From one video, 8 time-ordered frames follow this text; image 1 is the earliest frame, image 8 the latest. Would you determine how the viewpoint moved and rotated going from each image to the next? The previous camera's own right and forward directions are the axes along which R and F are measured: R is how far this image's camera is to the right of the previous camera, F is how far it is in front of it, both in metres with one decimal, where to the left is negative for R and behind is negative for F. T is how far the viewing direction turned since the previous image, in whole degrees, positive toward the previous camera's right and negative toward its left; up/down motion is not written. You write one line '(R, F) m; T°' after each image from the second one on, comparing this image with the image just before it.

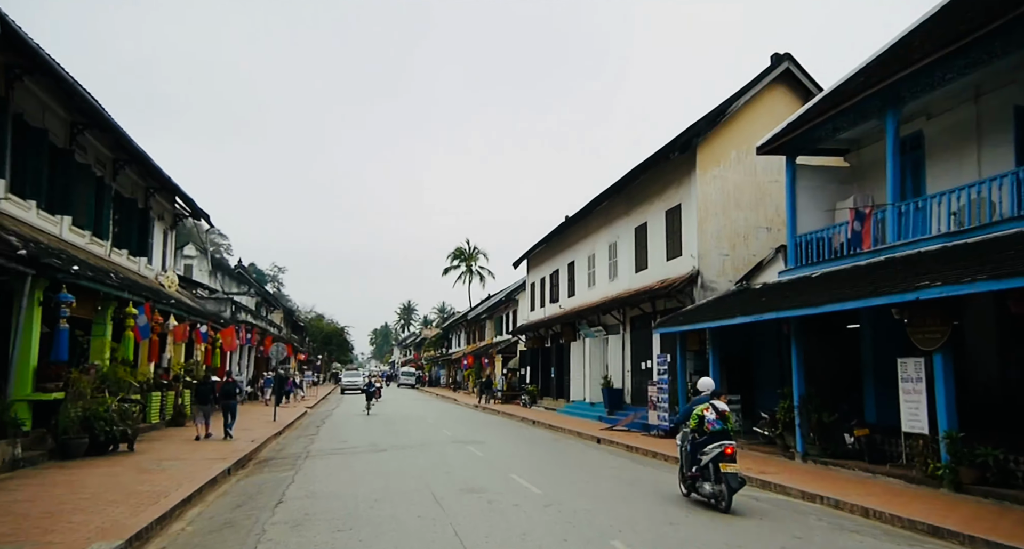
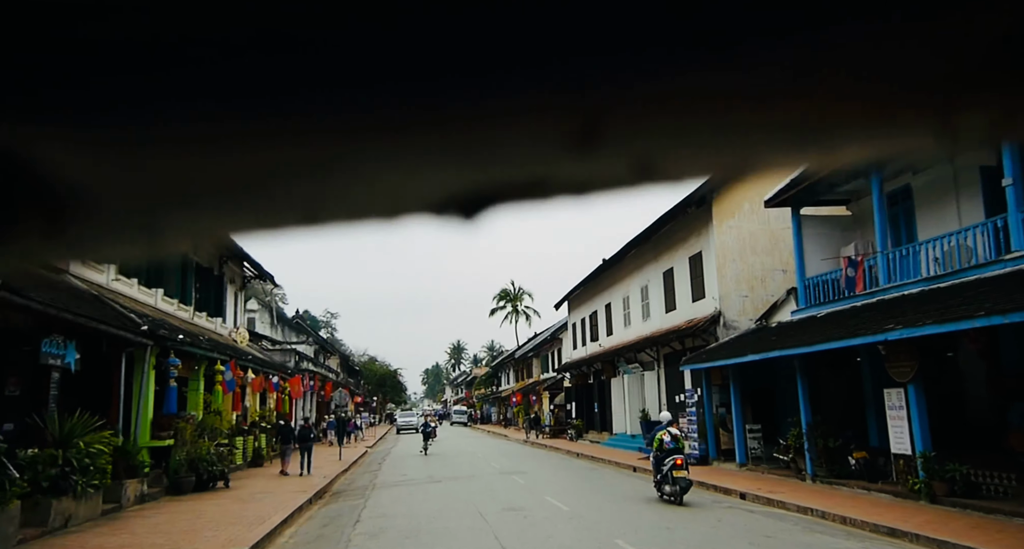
(+0.4, -2.2) m; -4°
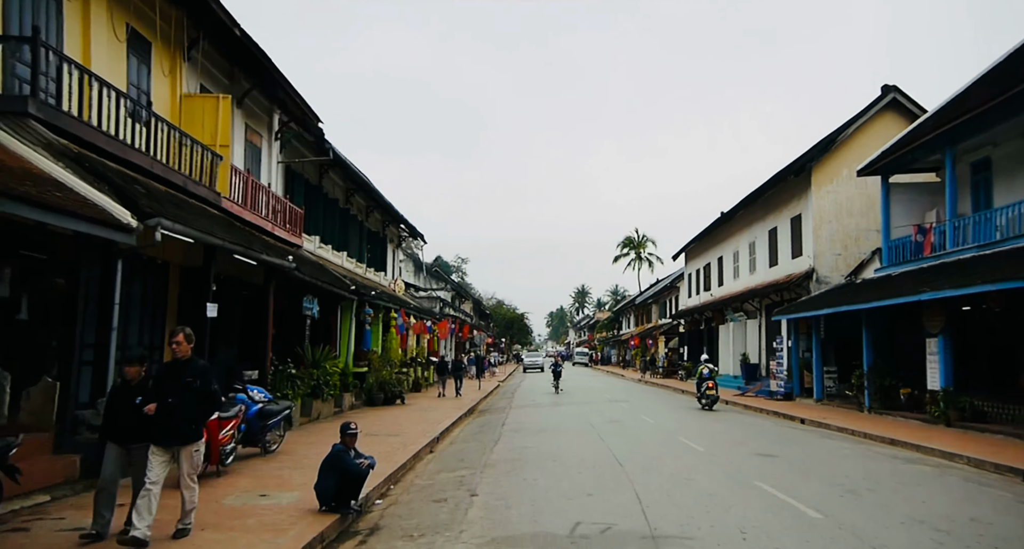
(+0.6, -4.3) m; -11°
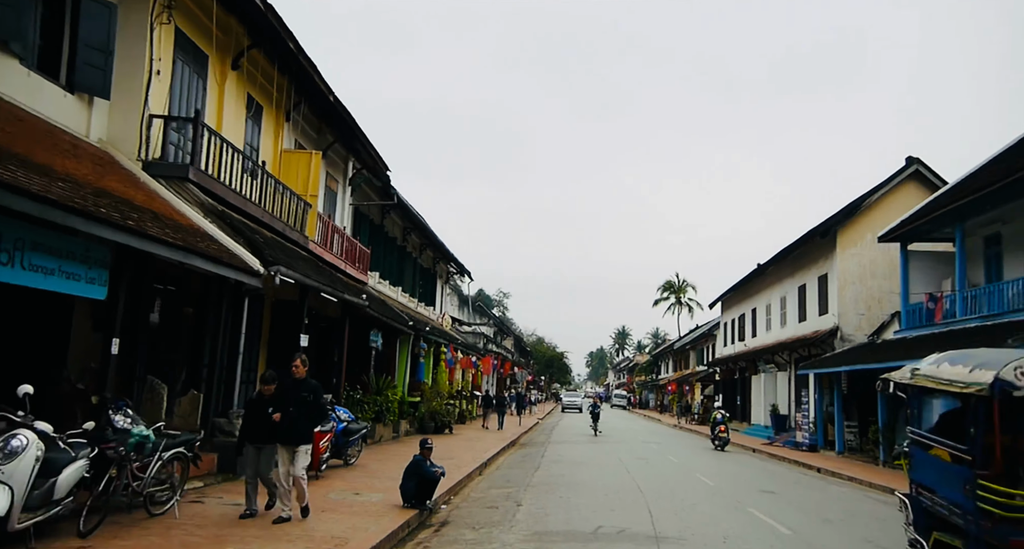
(-0.1, -2.3) m; -4°
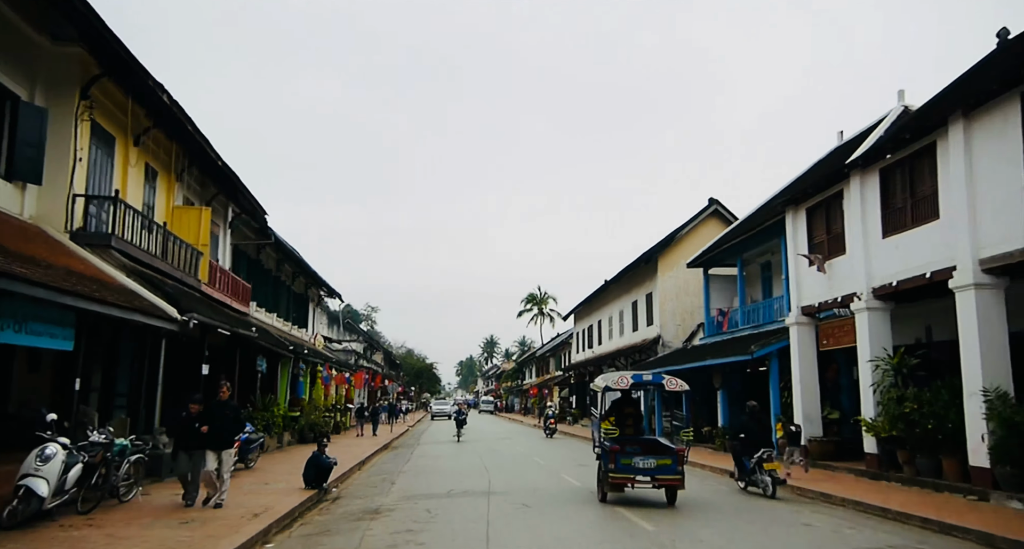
(-0.1, -3.7) m; +11°
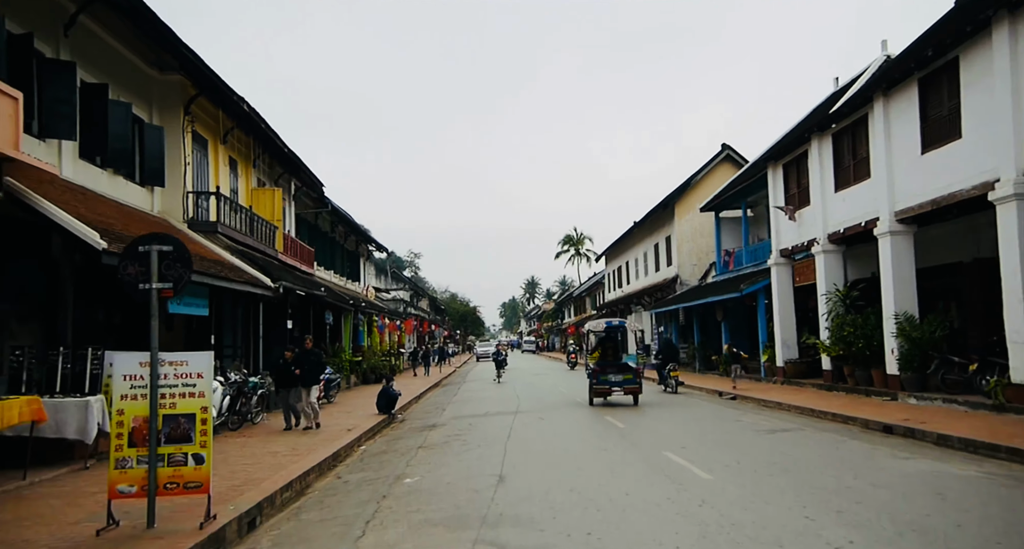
(+0.6, -3.4) m; -4°
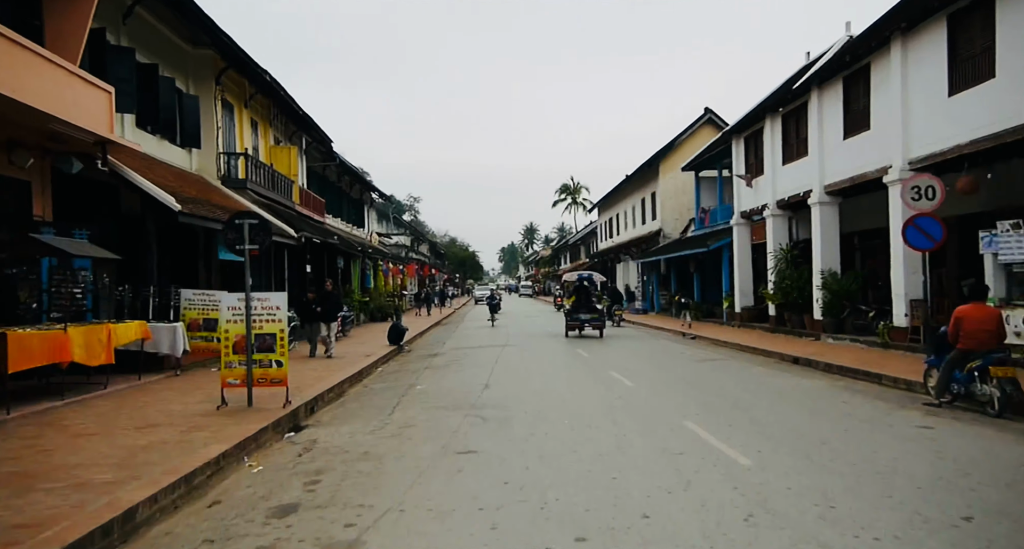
(+0.2, -2.7) m; 0°
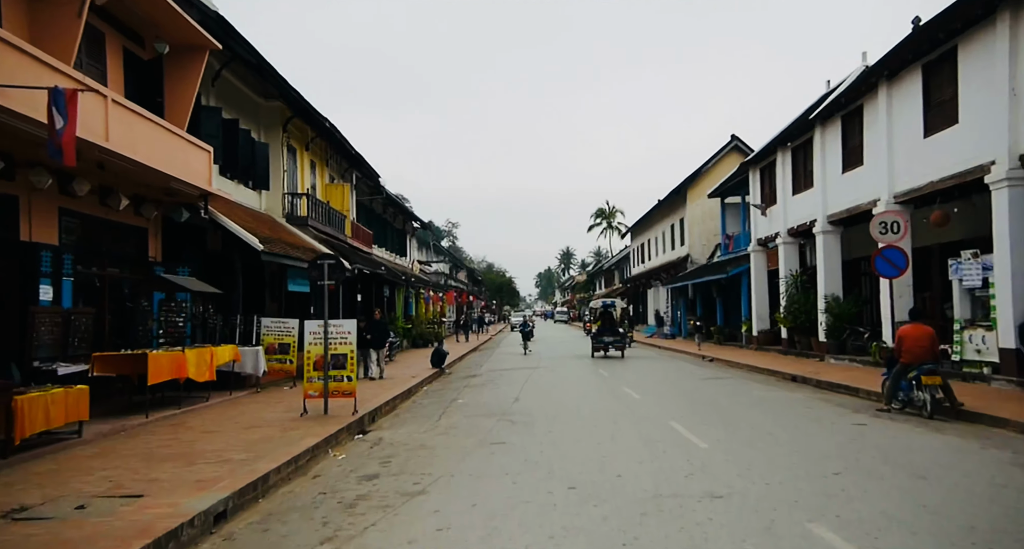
(+0.2, -2.1) m; -3°
